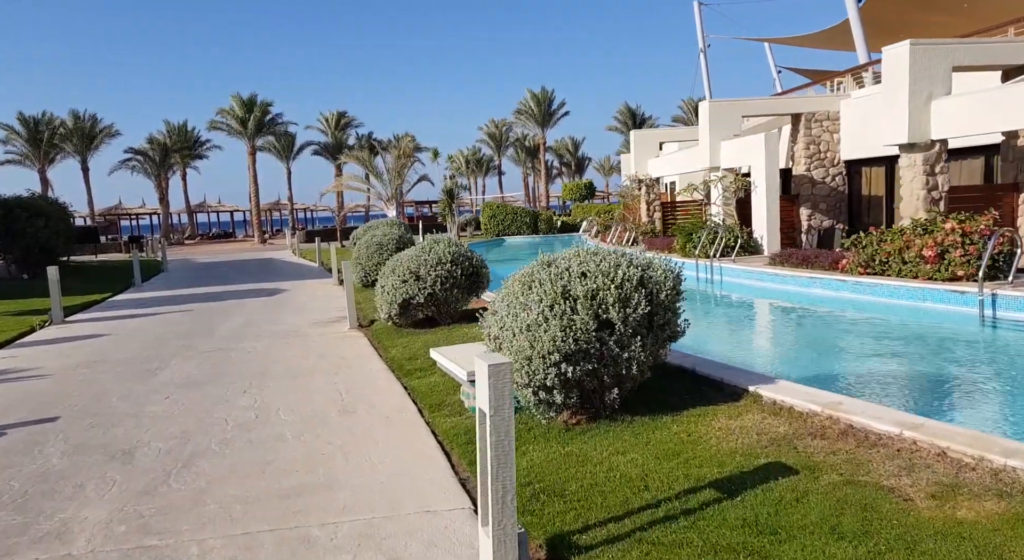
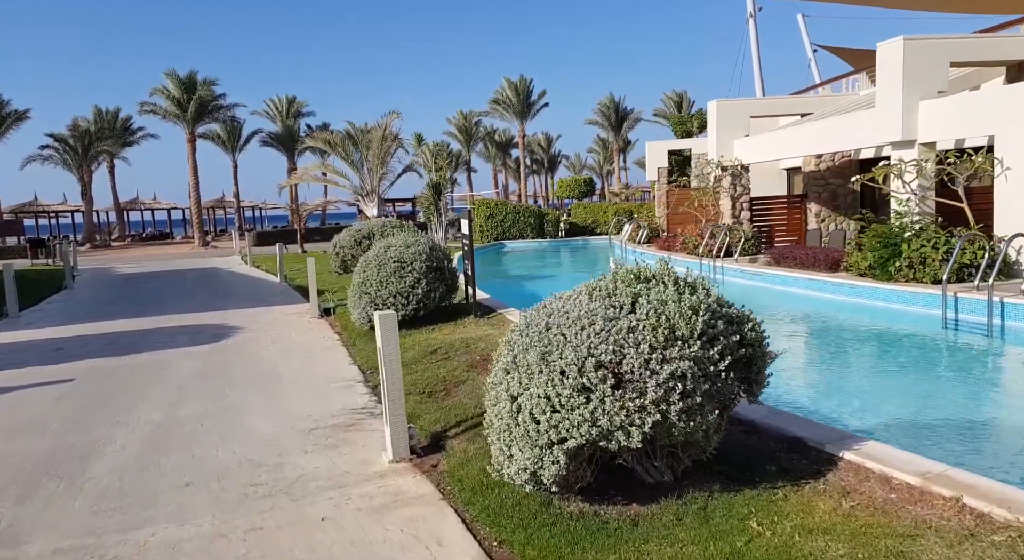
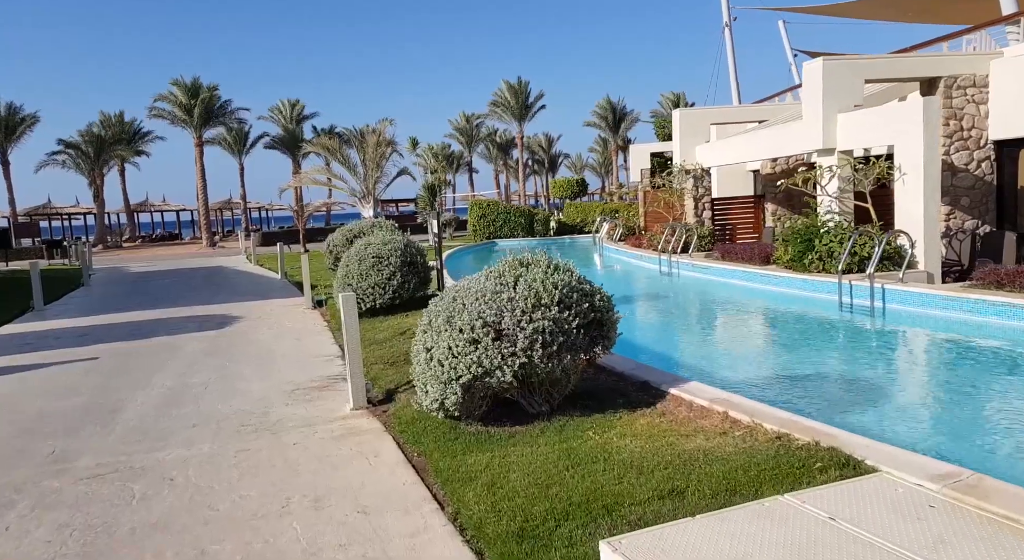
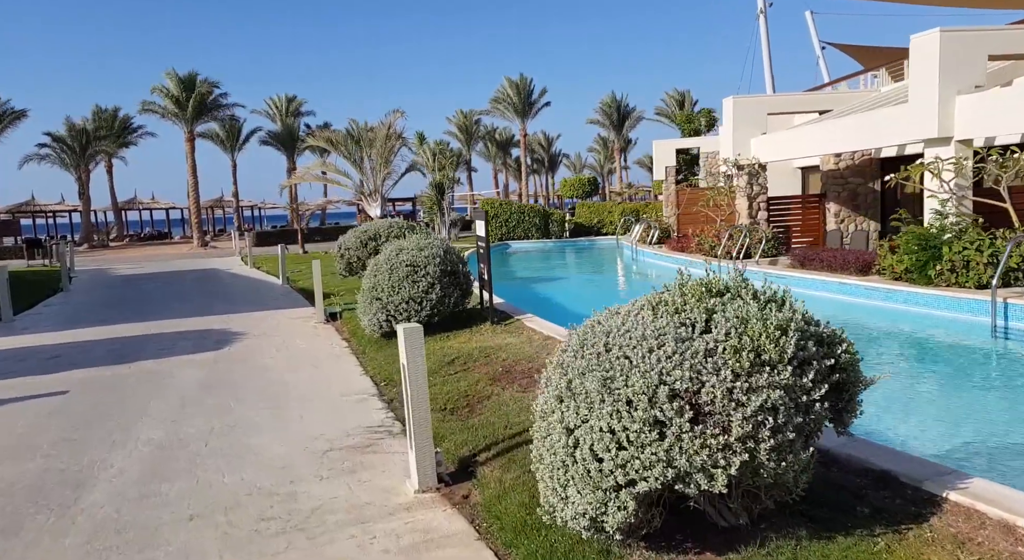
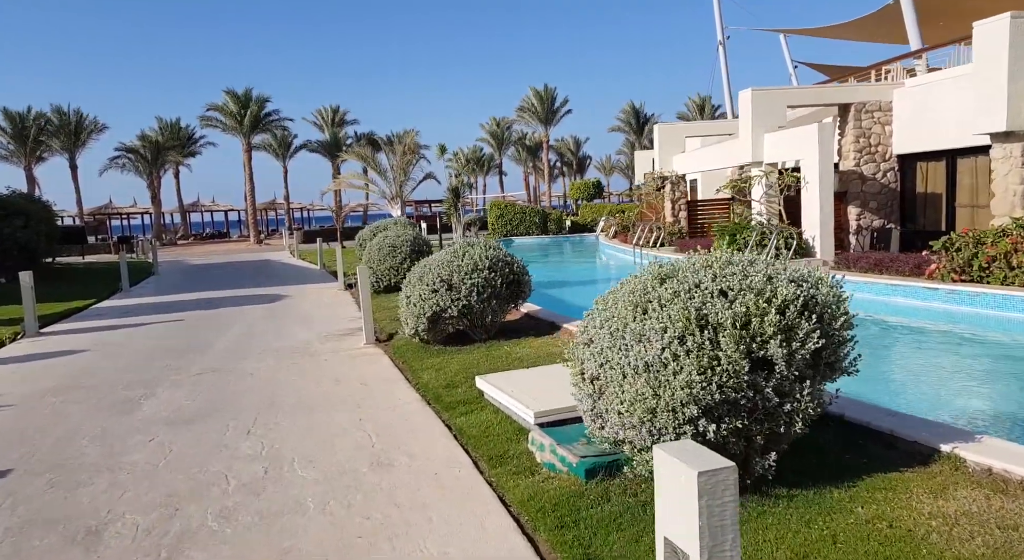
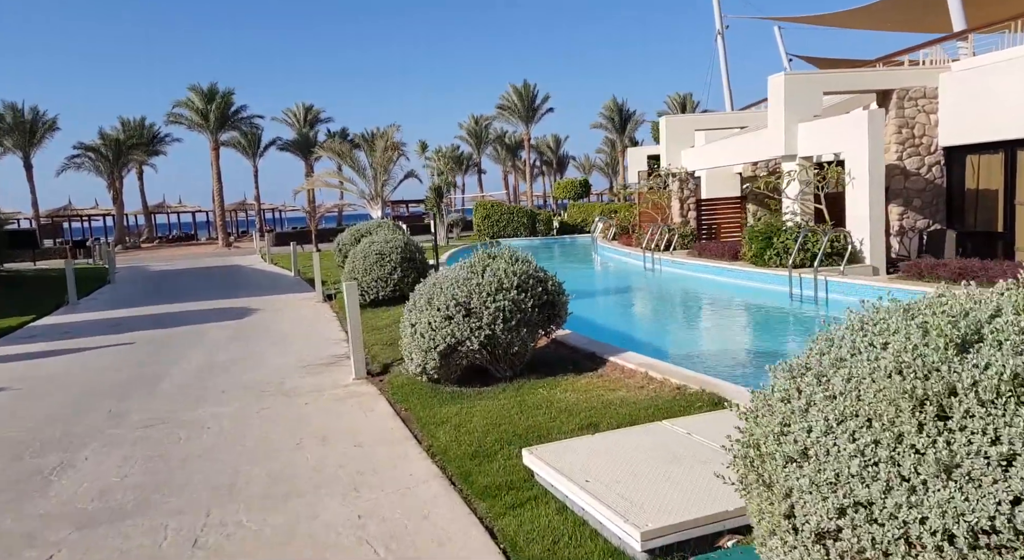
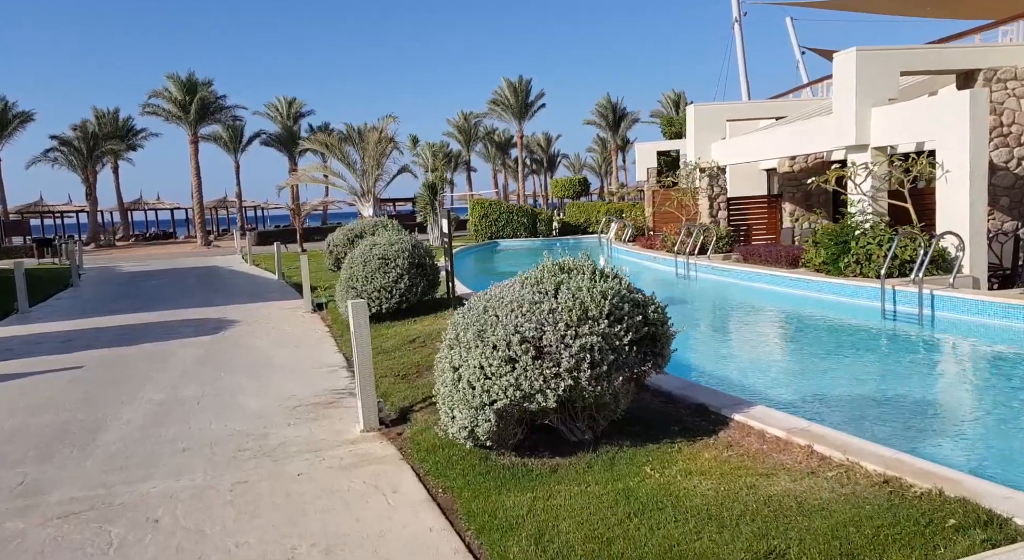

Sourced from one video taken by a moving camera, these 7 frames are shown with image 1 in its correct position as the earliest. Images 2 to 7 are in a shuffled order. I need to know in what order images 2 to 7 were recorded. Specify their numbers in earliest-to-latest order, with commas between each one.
5, 6, 3, 7, 2, 4
